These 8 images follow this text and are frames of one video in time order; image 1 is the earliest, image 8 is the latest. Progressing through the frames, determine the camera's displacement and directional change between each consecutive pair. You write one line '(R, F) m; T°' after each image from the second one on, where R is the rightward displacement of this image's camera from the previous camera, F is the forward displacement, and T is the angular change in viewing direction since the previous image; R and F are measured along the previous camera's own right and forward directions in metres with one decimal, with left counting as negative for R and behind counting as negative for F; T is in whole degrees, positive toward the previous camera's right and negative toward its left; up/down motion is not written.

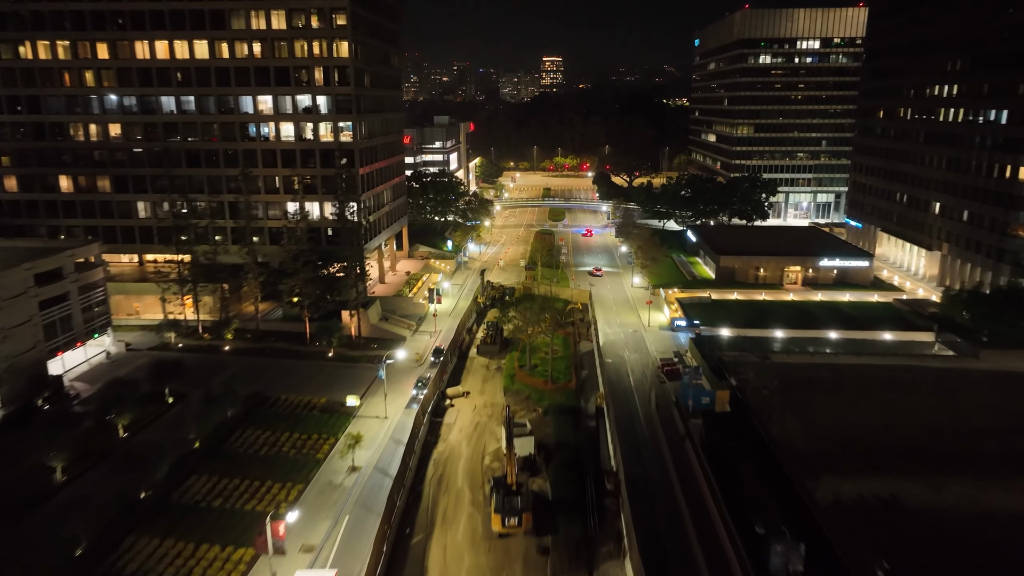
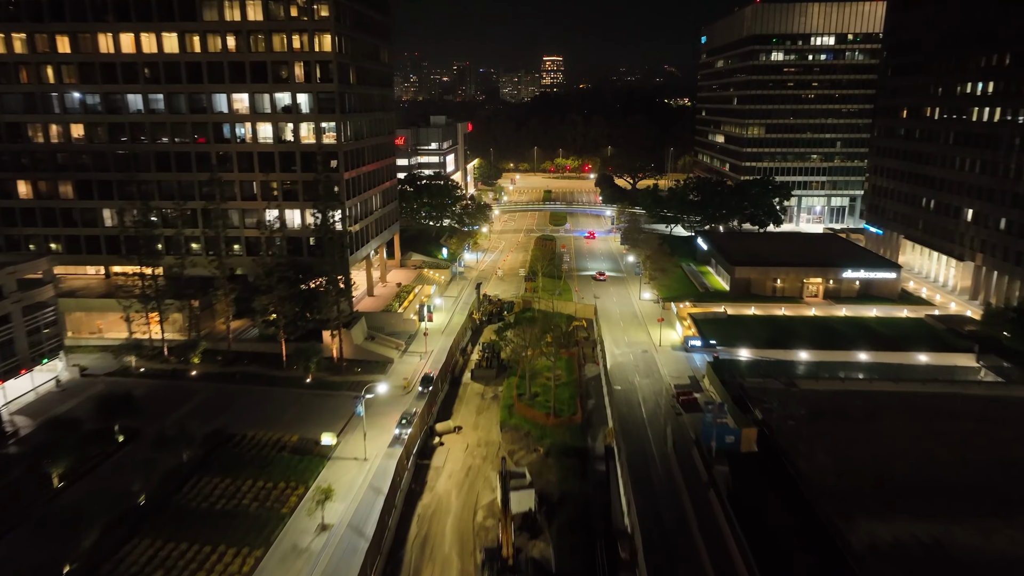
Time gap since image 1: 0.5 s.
(+0.2, +5.9) m; 0°
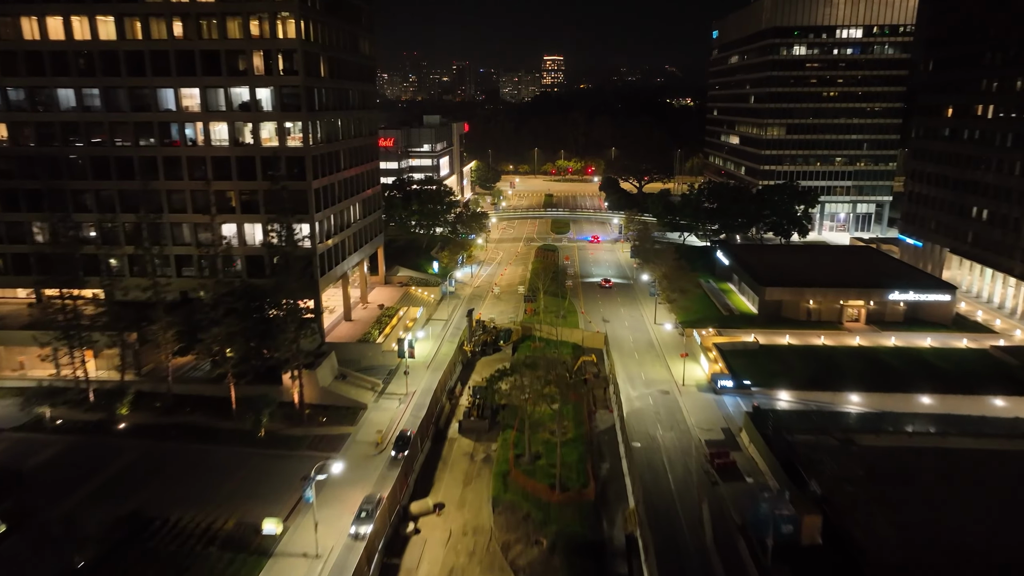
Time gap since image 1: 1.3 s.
(+0.3, +9.5) m; 0°
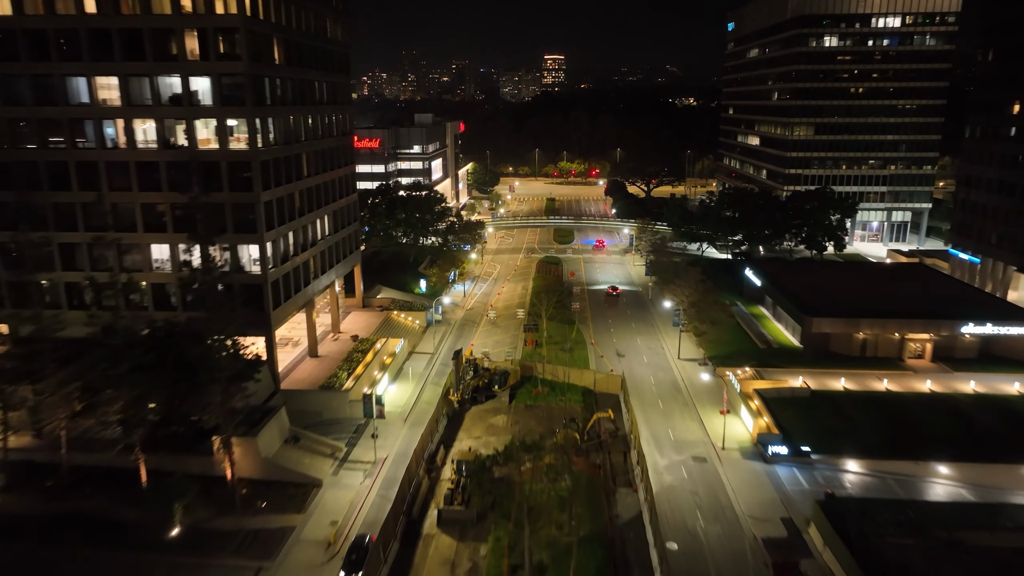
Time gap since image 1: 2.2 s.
(+0.2, +10.7) m; 0°
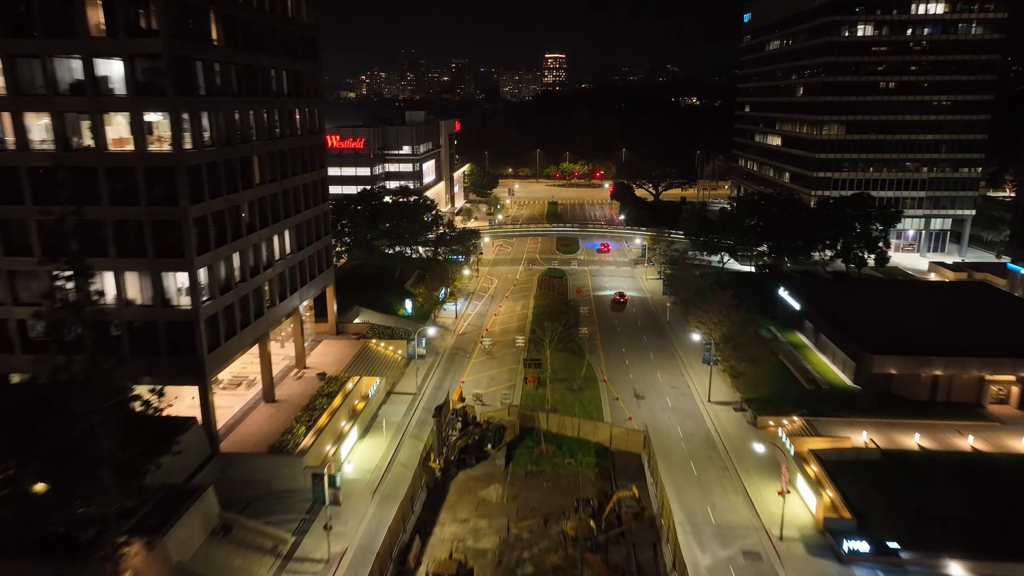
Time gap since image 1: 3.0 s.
(+0.2, +9.7) m; 0°
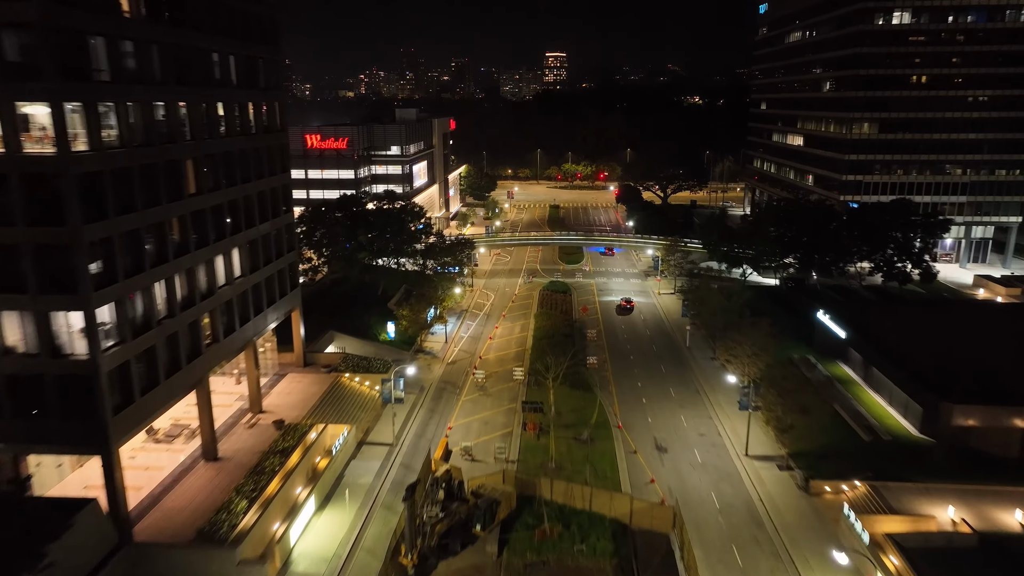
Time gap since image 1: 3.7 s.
(+0.2, +8.5) m; 0°
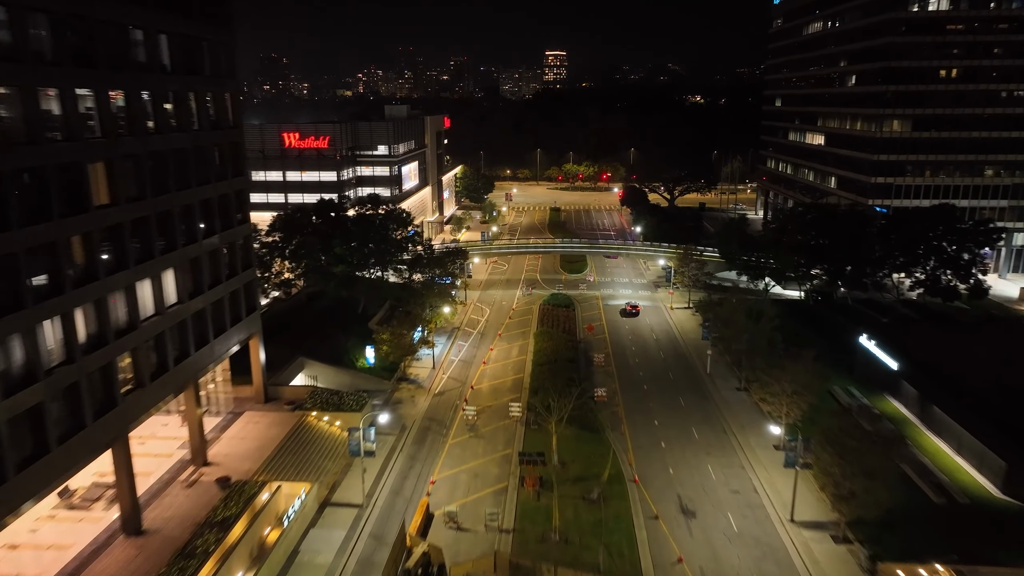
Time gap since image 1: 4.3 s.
(+0.2, +7.3) m; 0°
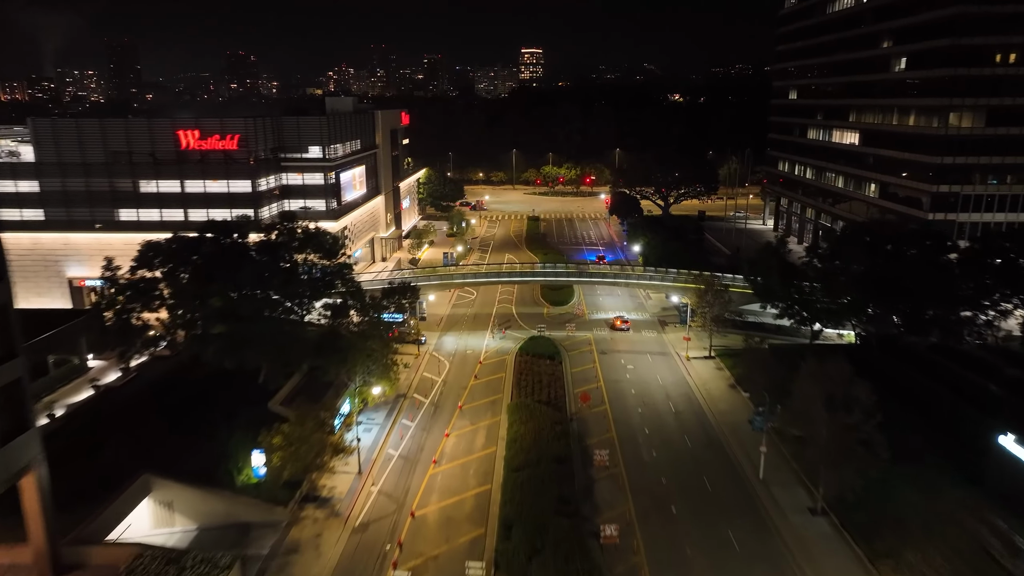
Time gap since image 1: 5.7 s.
(+0.9, +17.1) m; +2°
